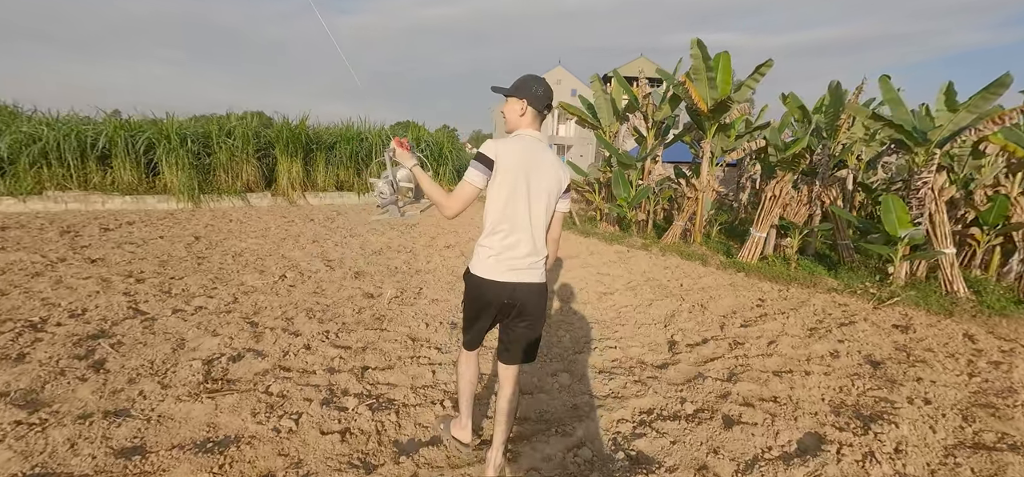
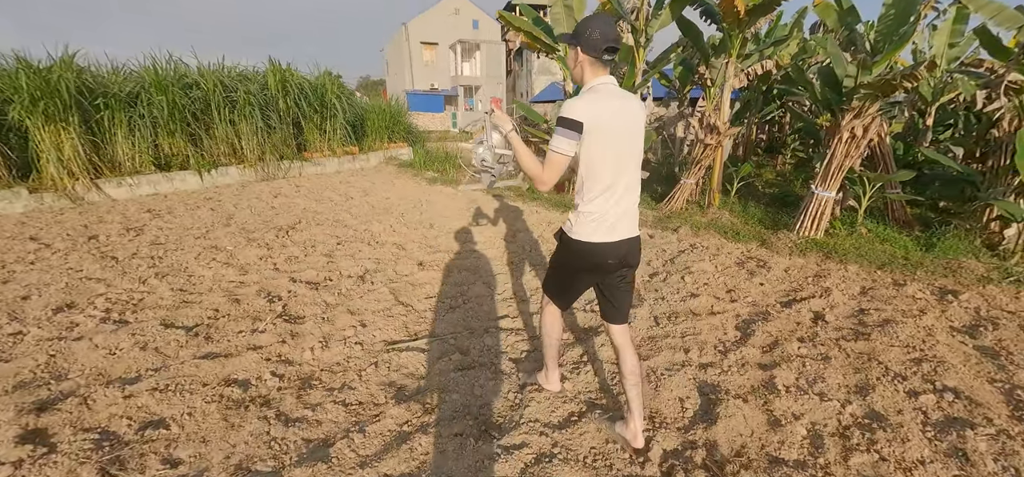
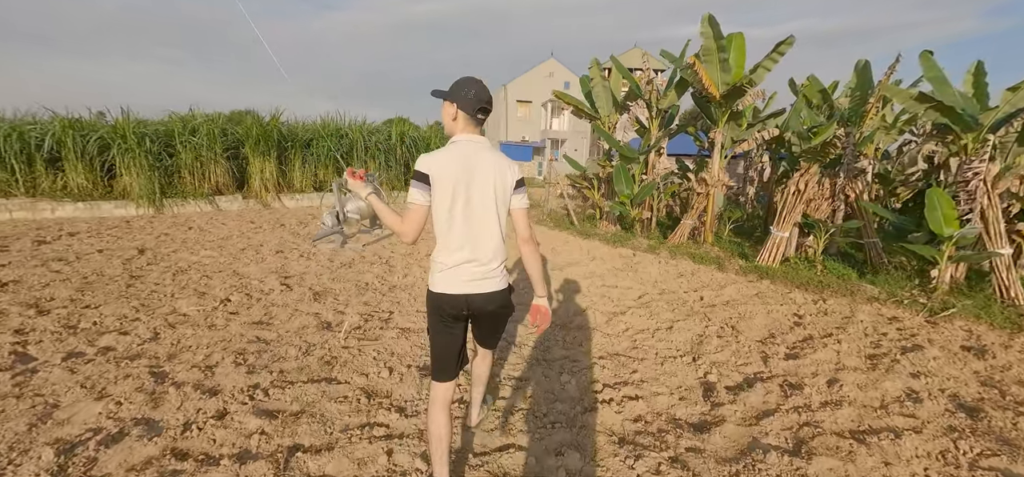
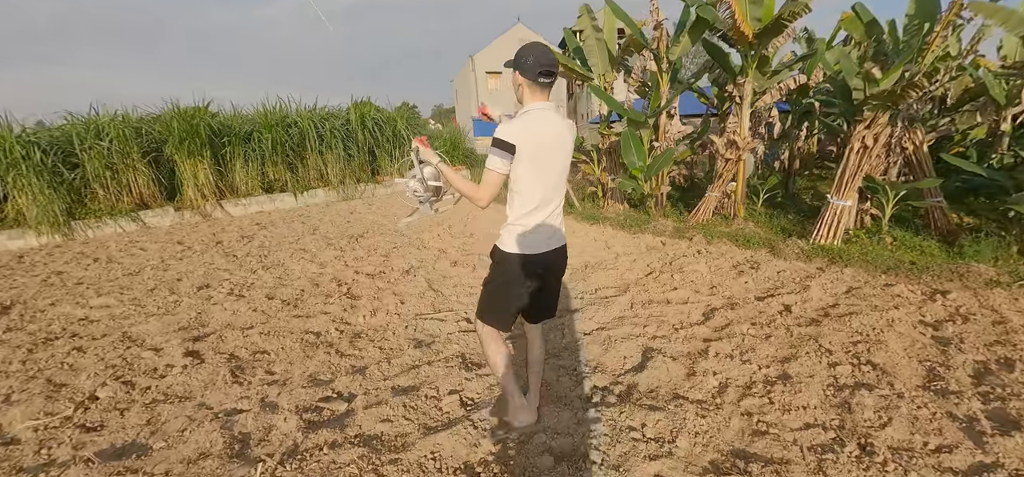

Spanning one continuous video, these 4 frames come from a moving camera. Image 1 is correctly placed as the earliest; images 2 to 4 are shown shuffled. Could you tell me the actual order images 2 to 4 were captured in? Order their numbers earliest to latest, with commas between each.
3, 4, 2
